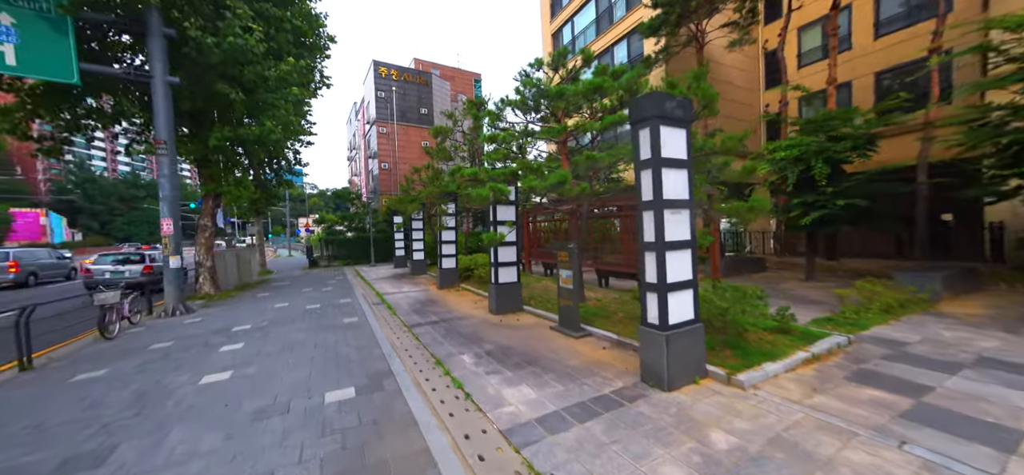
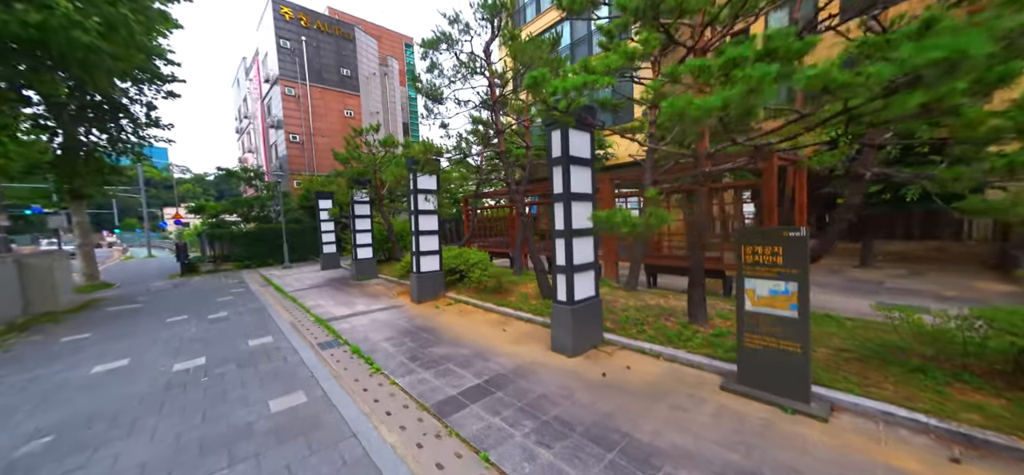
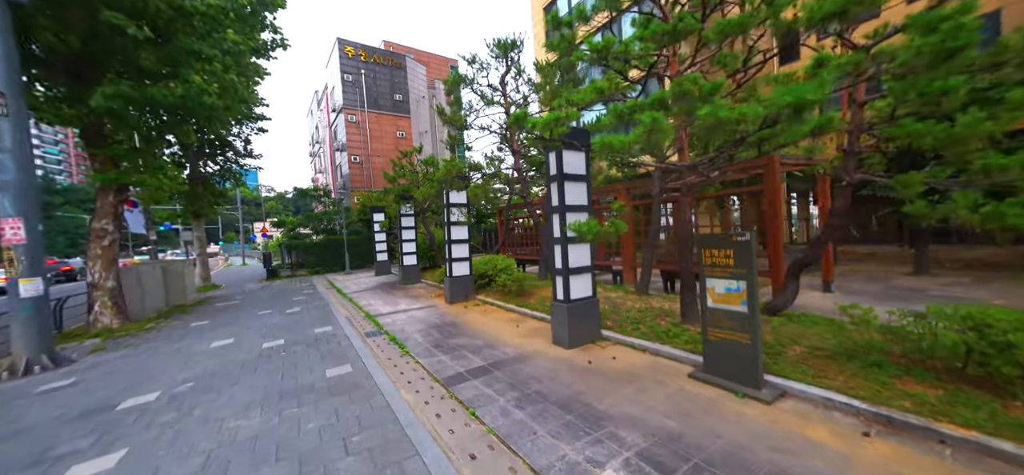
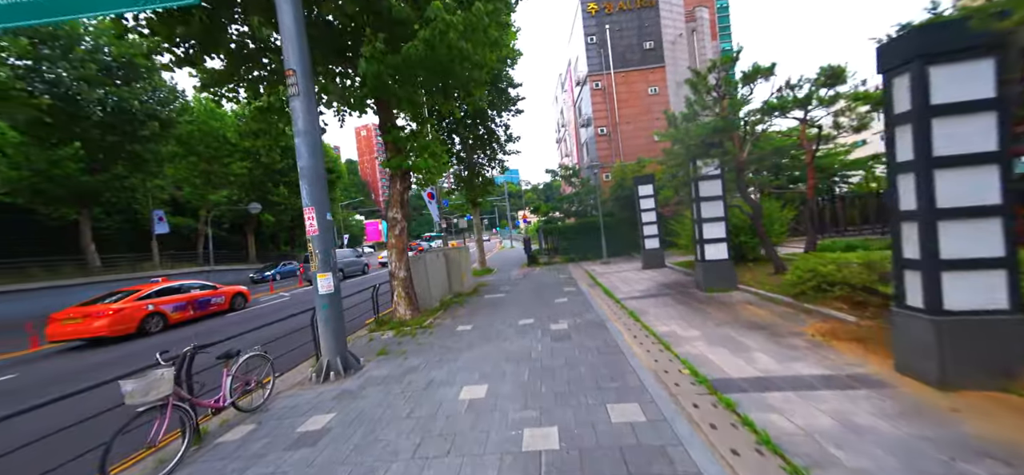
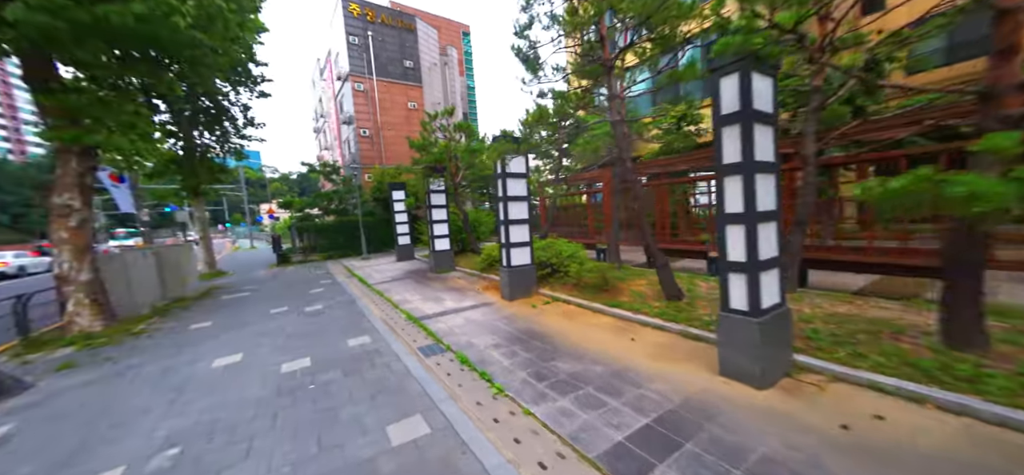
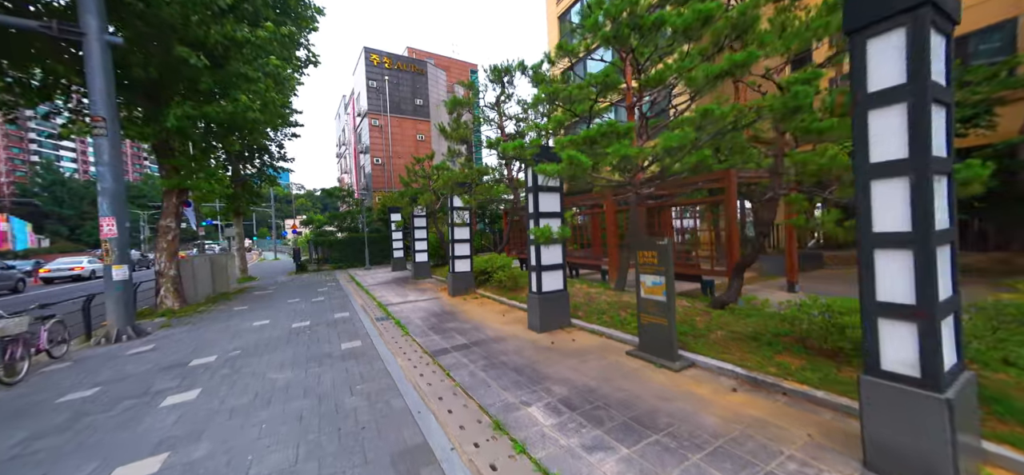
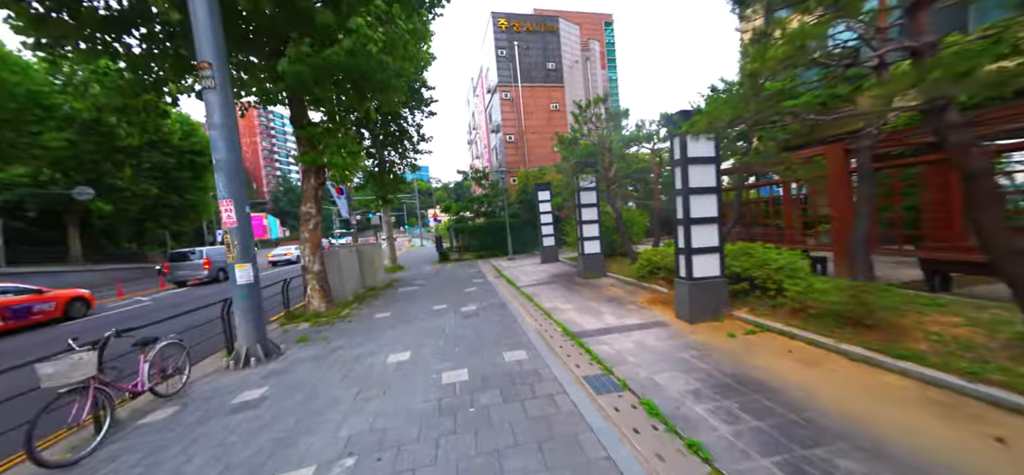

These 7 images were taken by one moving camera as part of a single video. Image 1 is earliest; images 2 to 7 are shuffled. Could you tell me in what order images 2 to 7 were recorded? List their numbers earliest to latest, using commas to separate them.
6, 3, 2, 5, 7, 4
